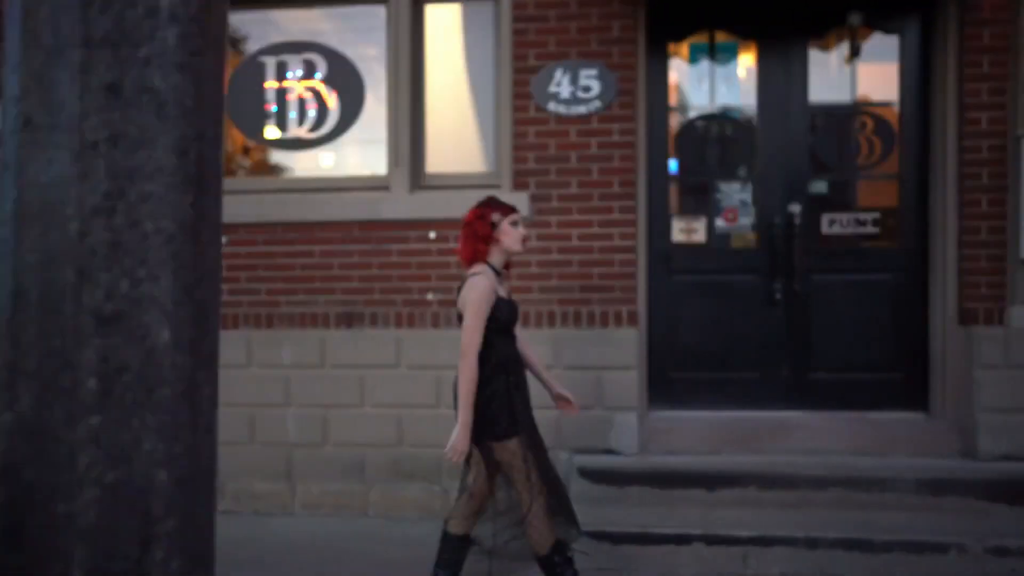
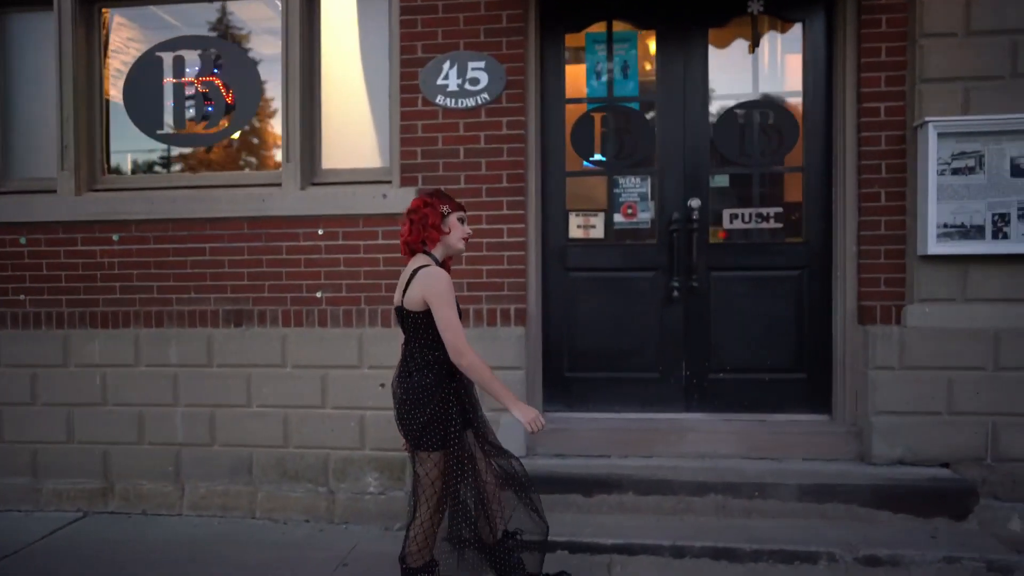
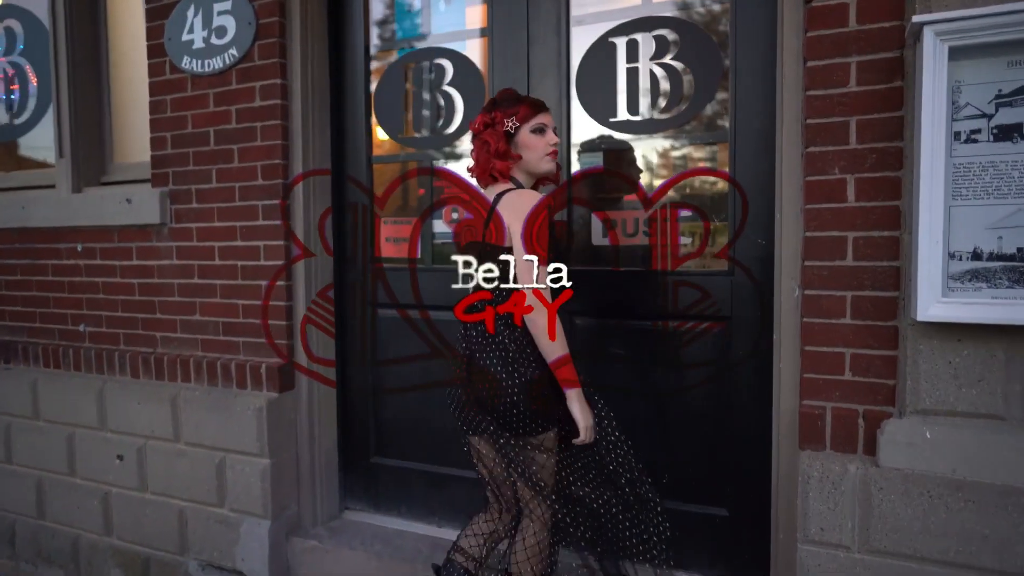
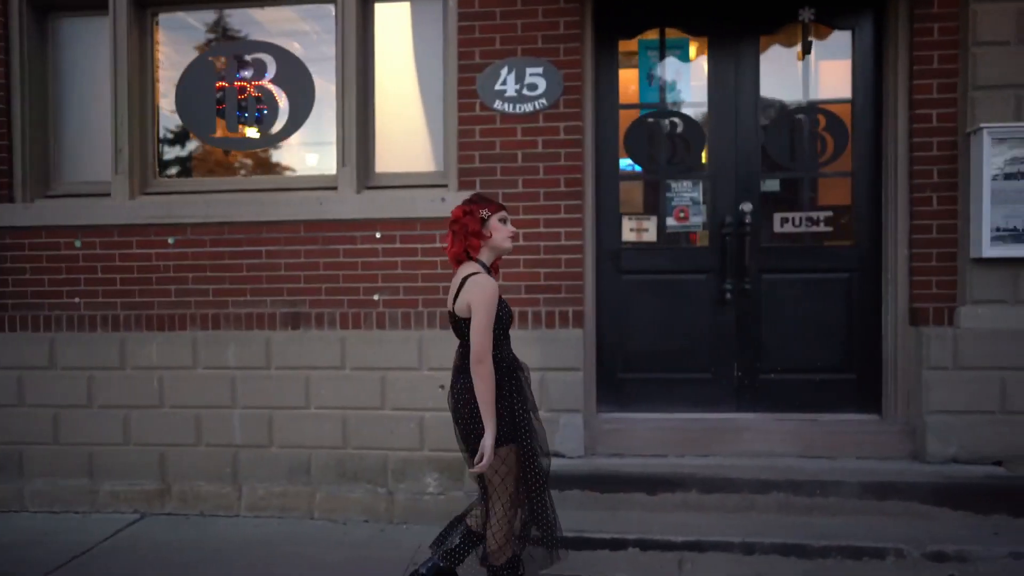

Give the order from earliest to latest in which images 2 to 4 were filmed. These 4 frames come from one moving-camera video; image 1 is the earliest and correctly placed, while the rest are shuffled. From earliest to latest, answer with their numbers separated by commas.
4, 2, 3
